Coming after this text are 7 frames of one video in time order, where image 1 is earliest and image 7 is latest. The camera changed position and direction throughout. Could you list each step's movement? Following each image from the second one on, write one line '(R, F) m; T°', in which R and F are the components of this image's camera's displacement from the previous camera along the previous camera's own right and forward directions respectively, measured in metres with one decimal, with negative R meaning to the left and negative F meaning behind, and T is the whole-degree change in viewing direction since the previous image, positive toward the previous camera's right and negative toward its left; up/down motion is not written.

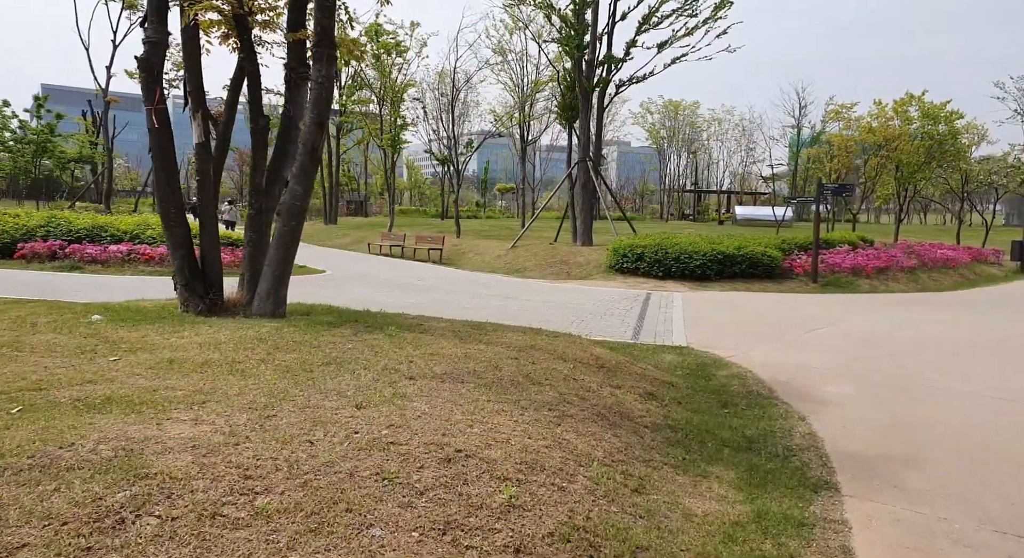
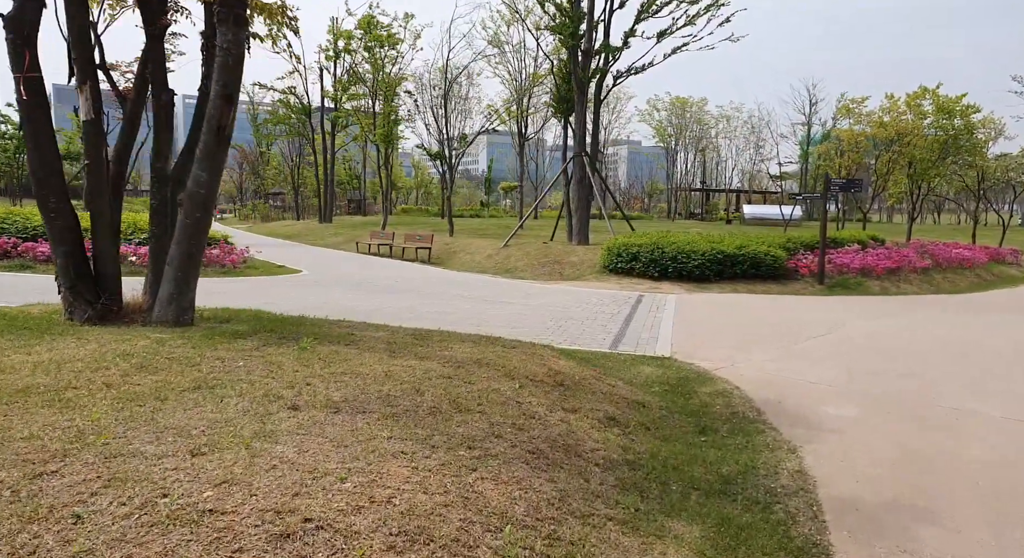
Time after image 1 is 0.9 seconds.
(+0.5, +0.9) m; -1°
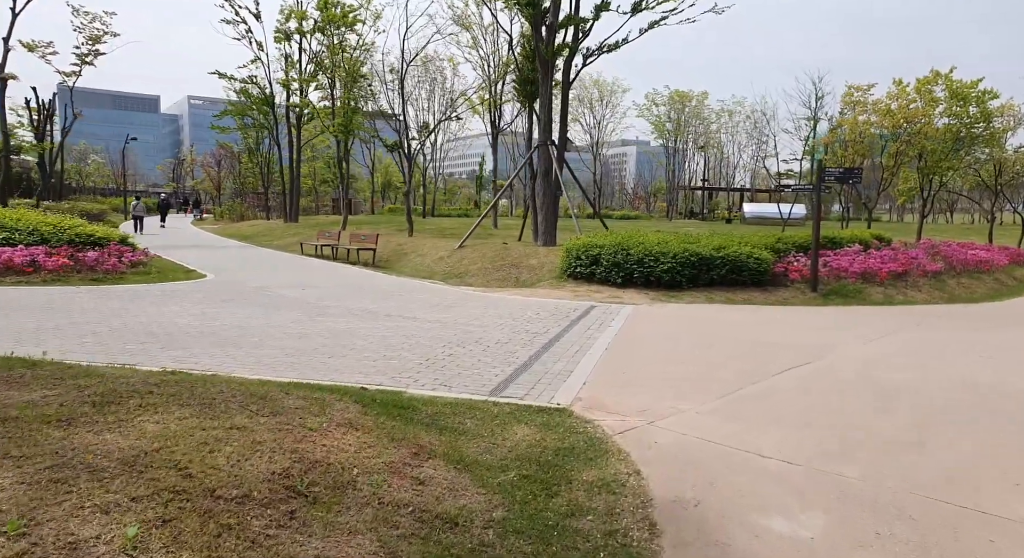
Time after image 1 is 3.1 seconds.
(+1.3, +2.3) m; -1°
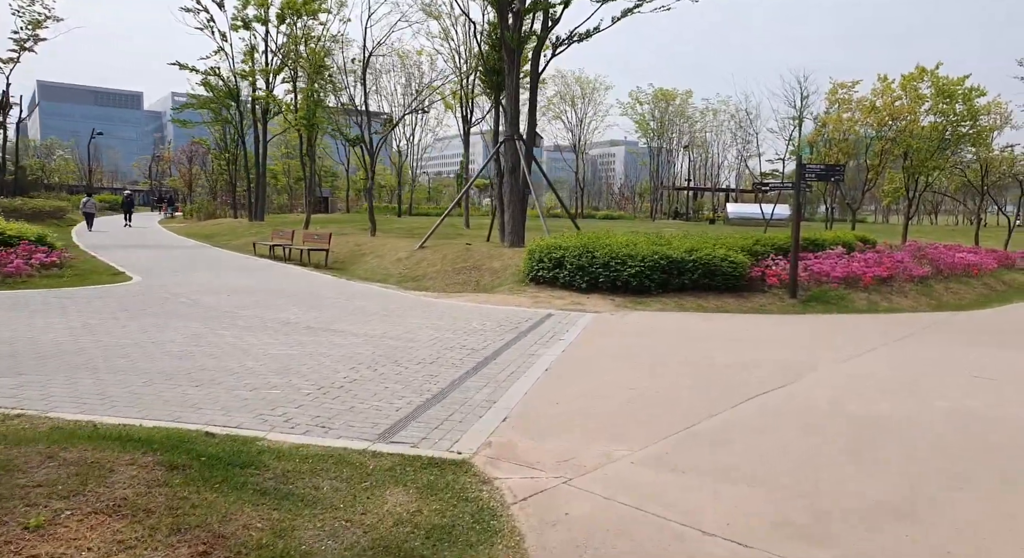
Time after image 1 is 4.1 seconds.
(+0.6, +1.1) m; +1°
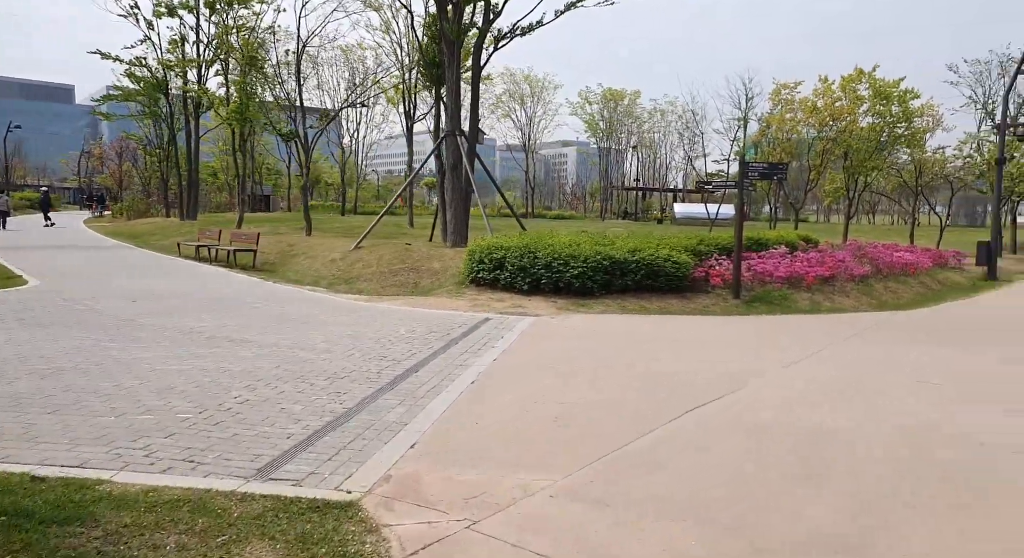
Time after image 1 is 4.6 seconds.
(+0.3, +0.6) m; +4°
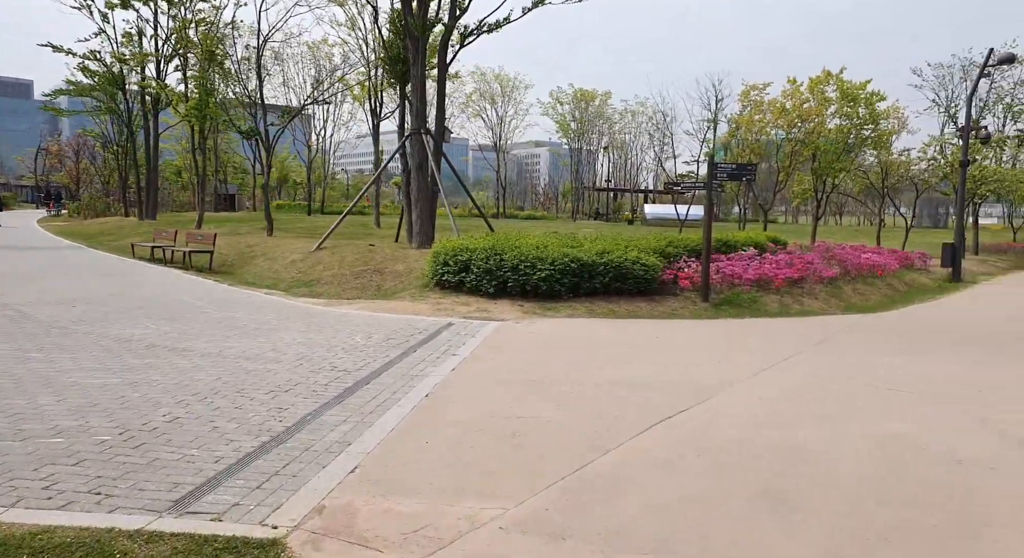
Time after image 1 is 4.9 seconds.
(+0.1, +0.3) m; +2°
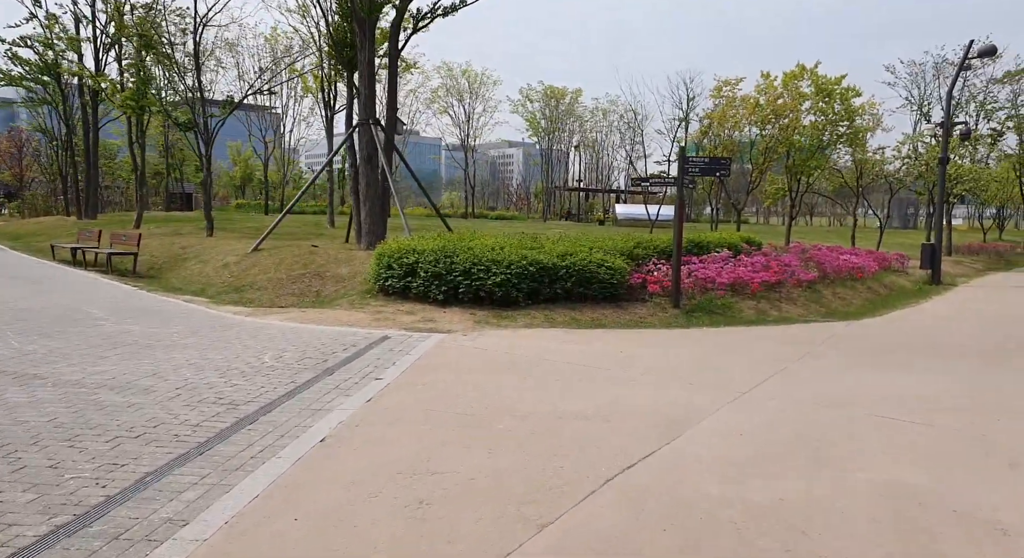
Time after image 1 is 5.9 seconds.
(+0.3, +1.2) m; +2°
